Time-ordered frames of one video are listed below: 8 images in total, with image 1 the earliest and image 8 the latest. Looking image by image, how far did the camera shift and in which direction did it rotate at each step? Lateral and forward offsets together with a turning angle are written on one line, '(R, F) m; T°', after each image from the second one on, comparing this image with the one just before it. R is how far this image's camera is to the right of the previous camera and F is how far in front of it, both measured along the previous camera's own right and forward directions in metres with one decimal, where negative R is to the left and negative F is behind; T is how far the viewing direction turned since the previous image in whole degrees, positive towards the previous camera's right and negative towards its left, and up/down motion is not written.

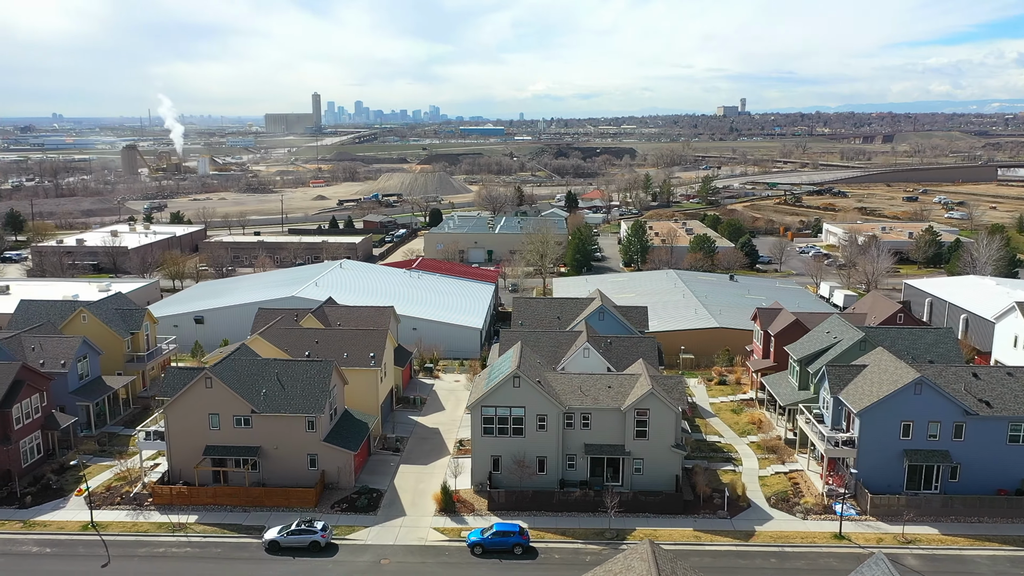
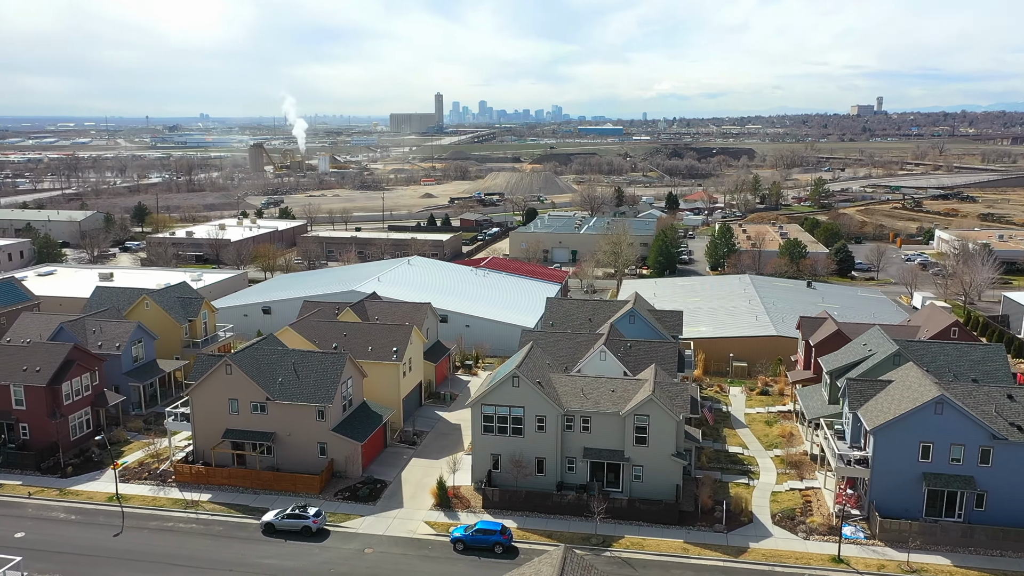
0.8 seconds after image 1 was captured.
(+4.5, +0.2) m; -8°
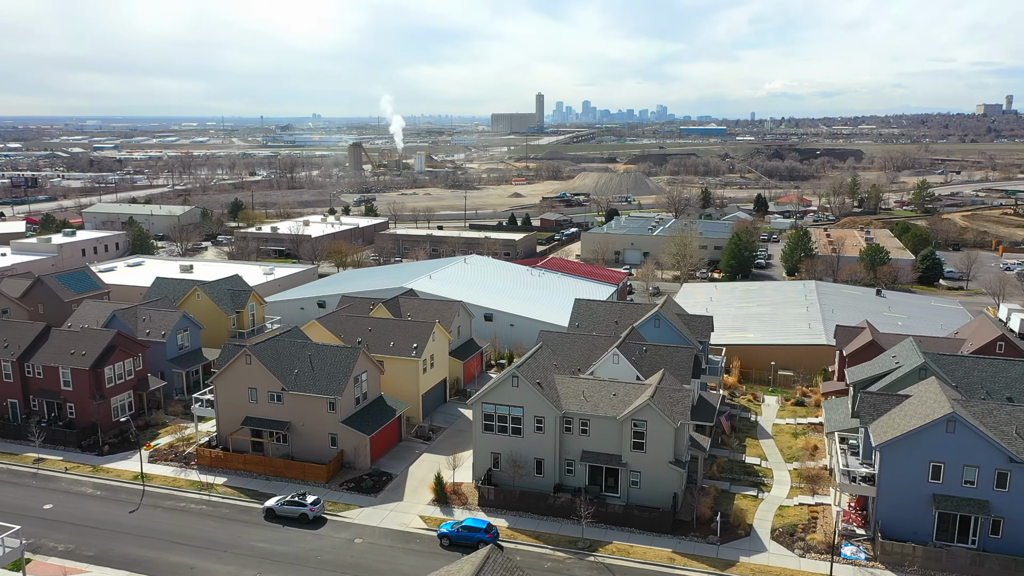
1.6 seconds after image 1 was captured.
(+3.8, +0.2) m; -7°
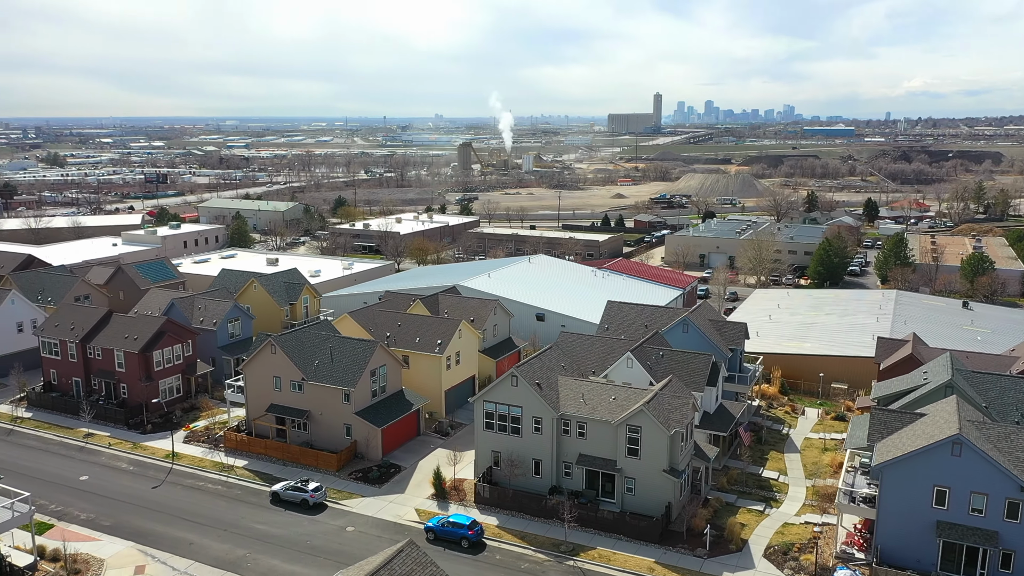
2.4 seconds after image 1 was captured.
(+4.4, +0.3) m; -8°
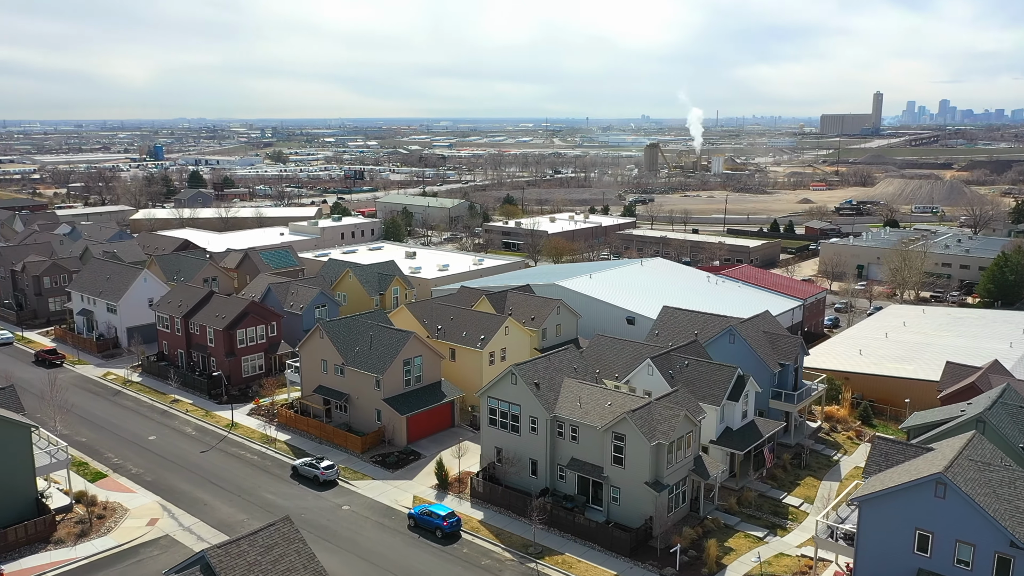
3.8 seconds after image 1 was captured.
(+7.6, +0.8) m; -14°
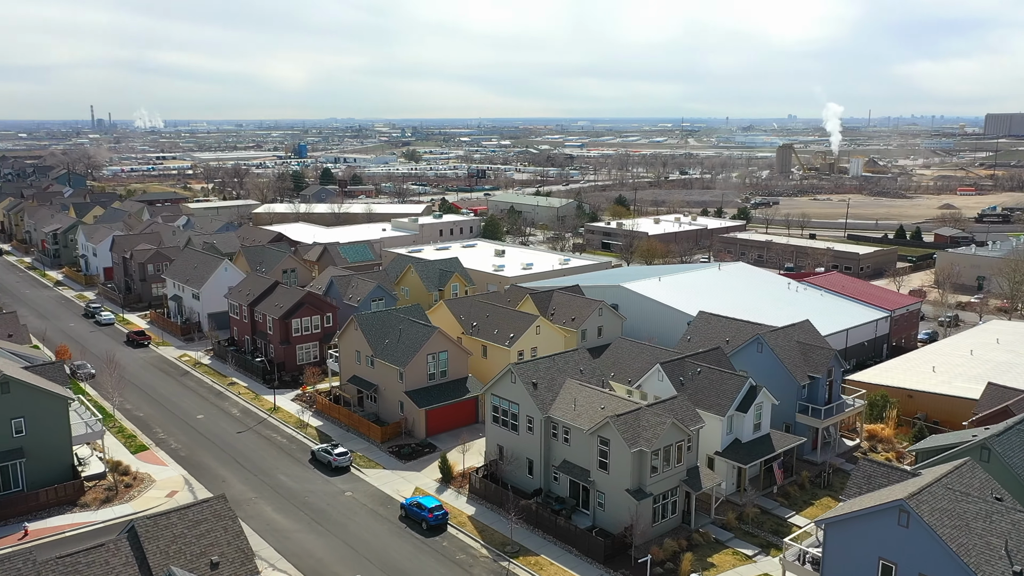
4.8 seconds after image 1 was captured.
(+5.1, +0.4) m; -9°
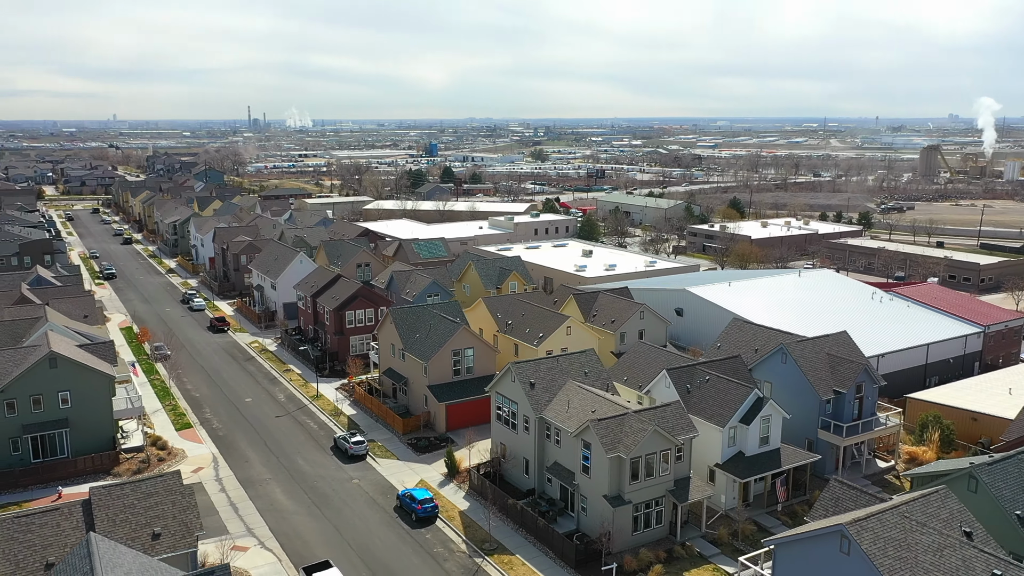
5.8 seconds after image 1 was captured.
(+5.1, +0.3) m; -9°
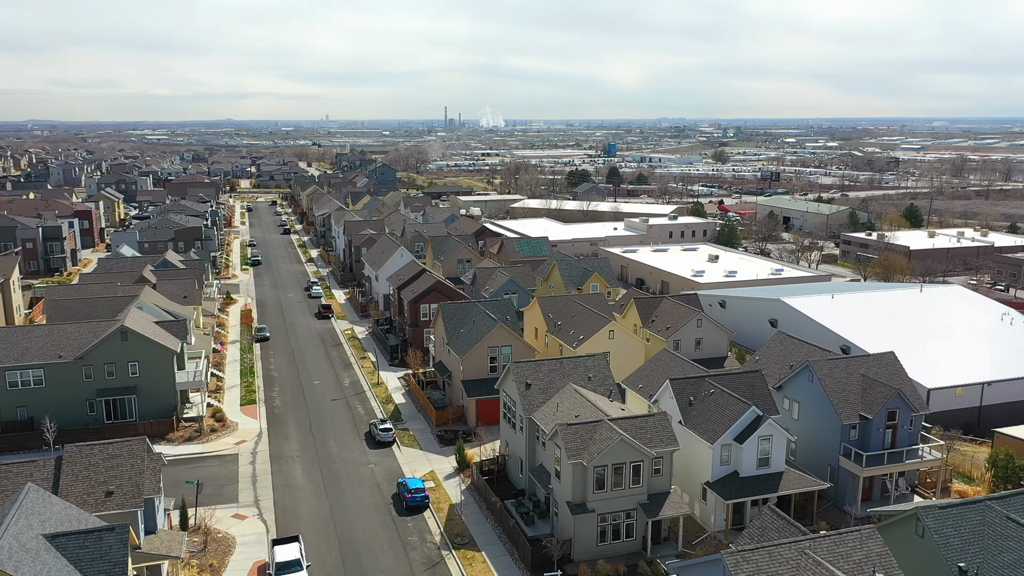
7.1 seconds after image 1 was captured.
(+7.1, +0.7) m; -13°
